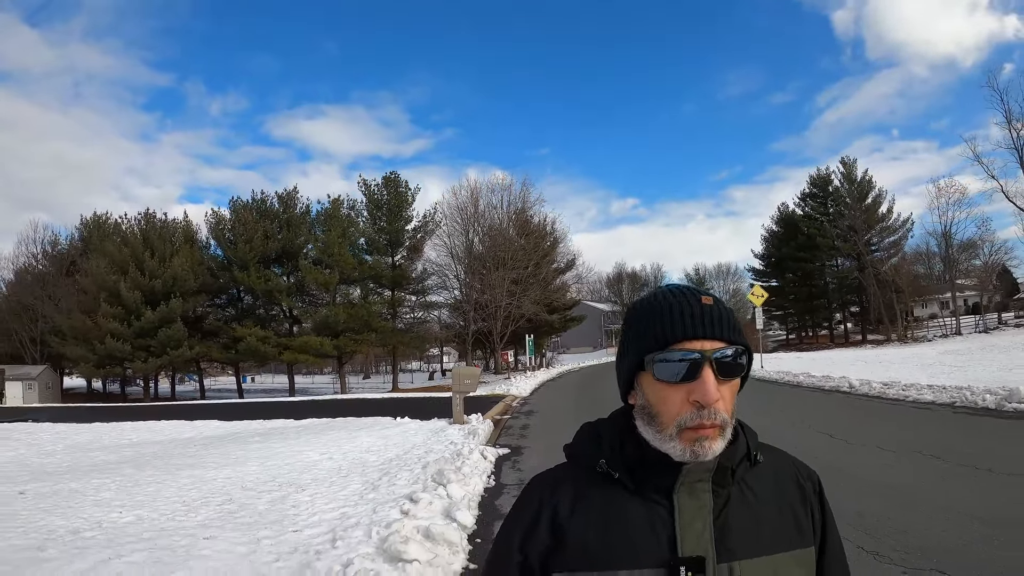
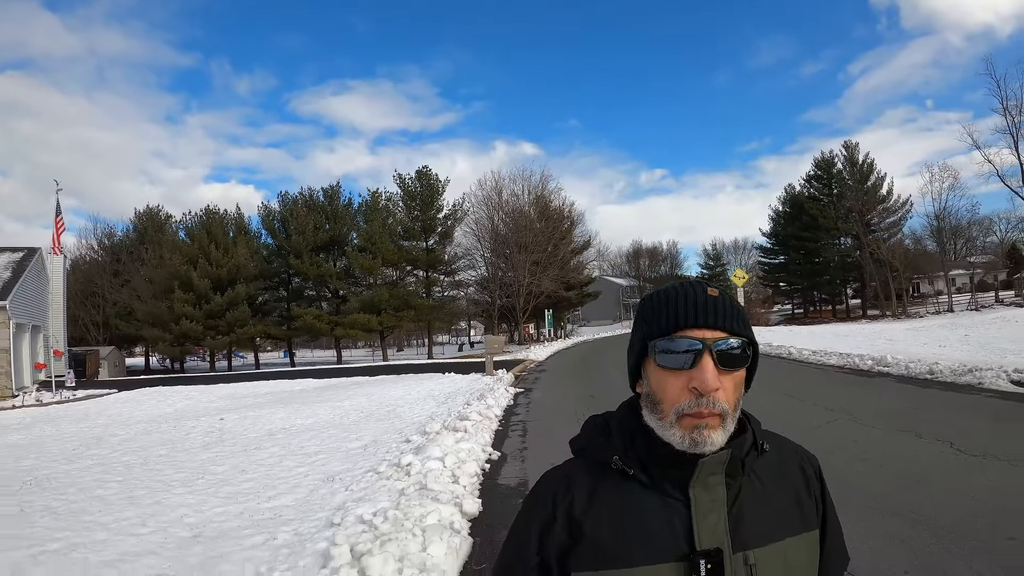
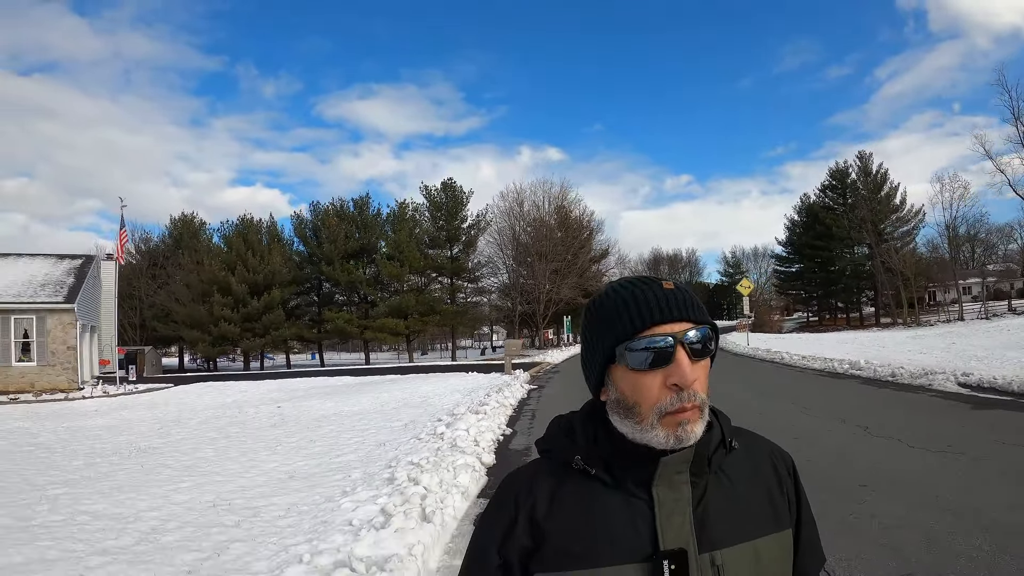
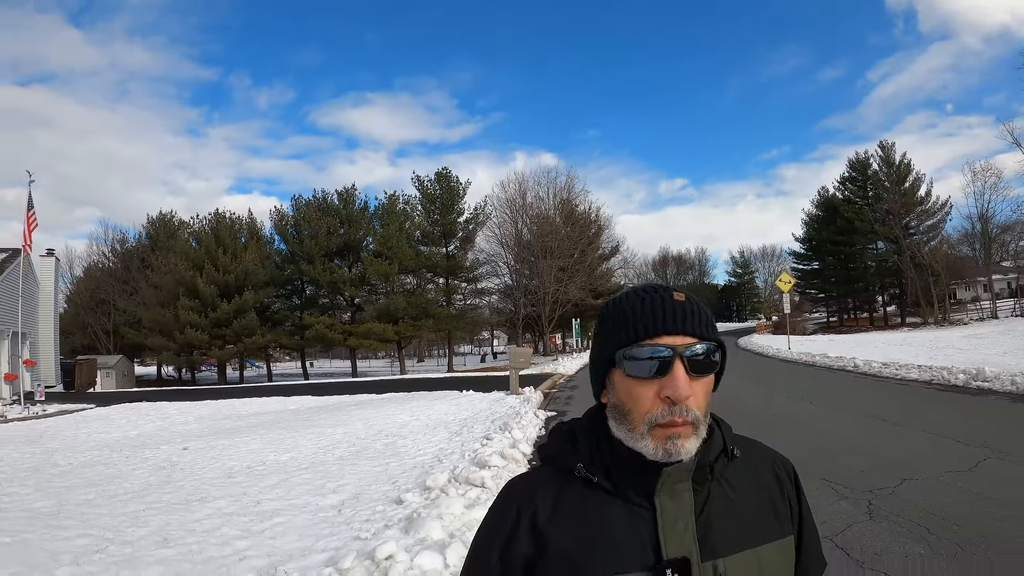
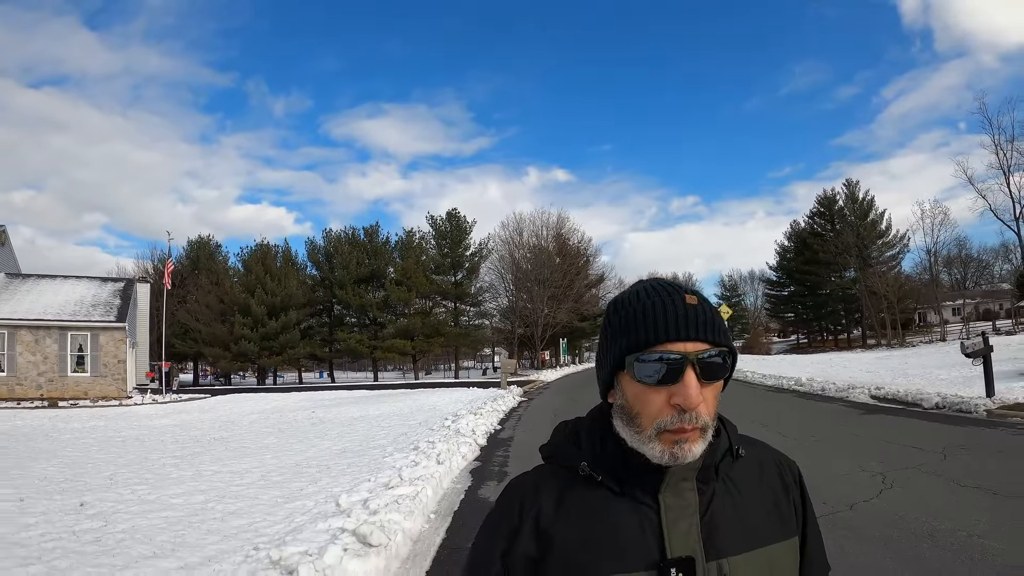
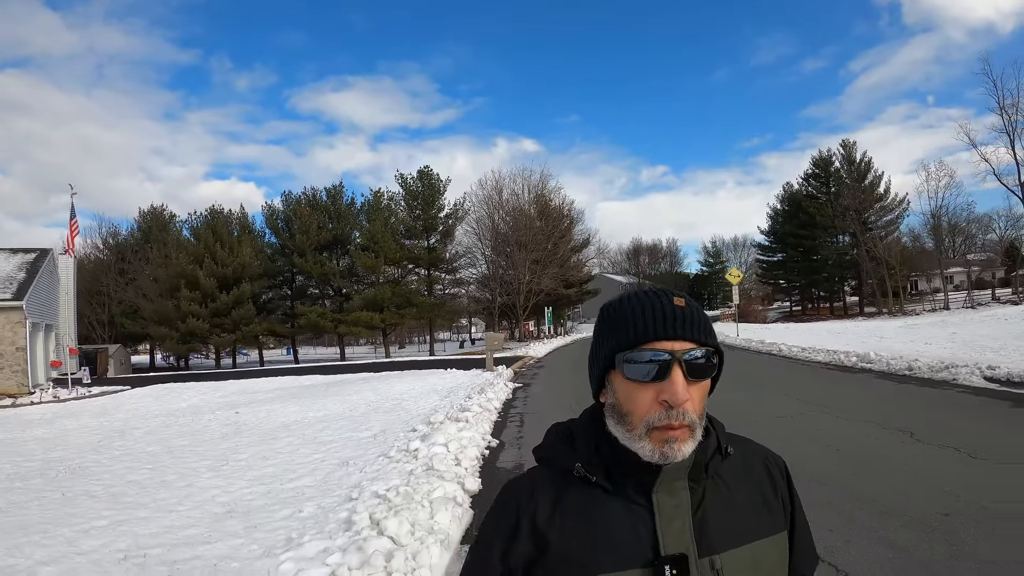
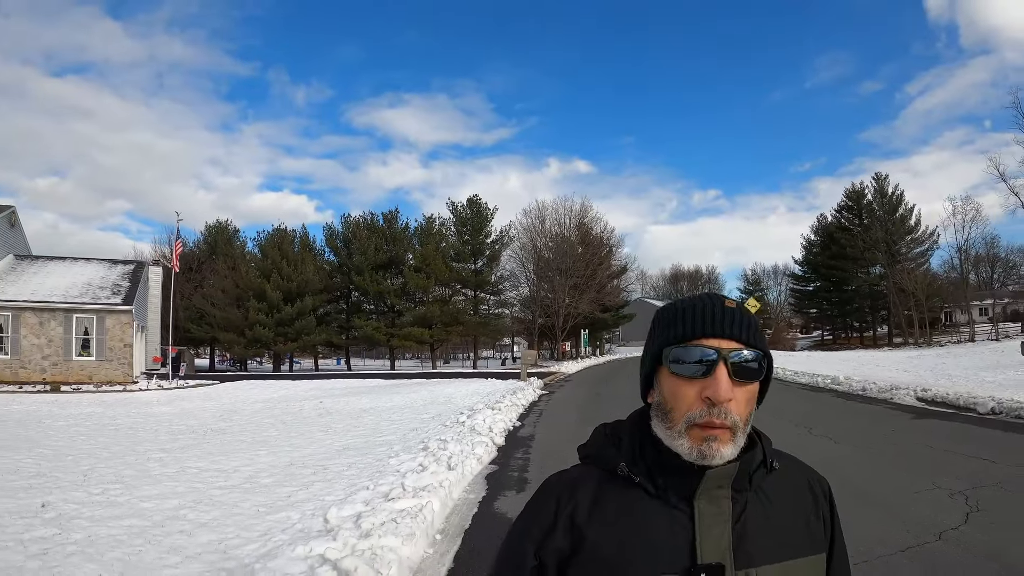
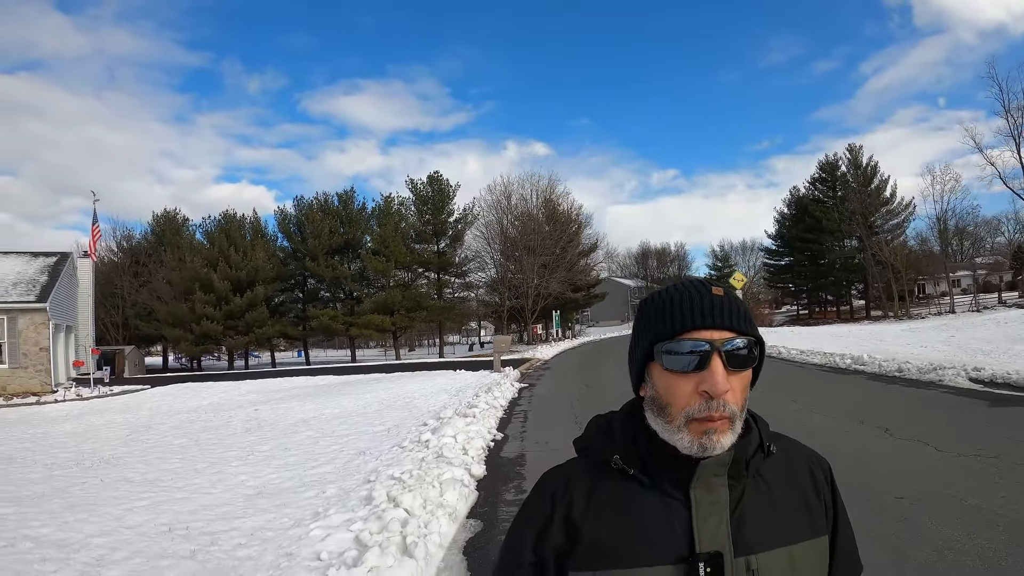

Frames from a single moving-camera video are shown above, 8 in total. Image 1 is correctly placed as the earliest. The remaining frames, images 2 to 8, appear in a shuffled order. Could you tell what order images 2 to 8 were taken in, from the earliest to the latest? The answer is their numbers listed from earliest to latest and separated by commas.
4, 2, 6, 8, 3, 7, 5
